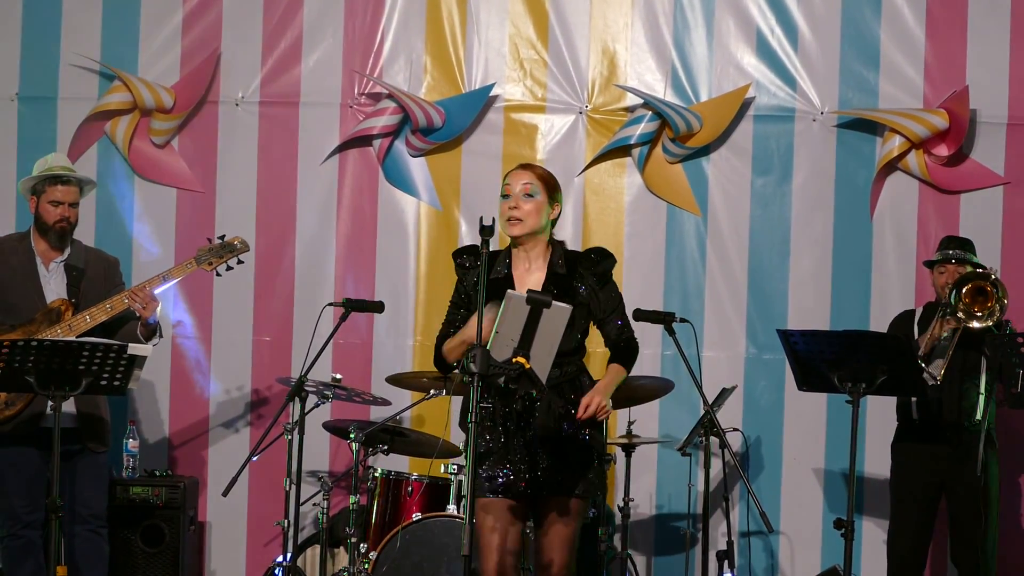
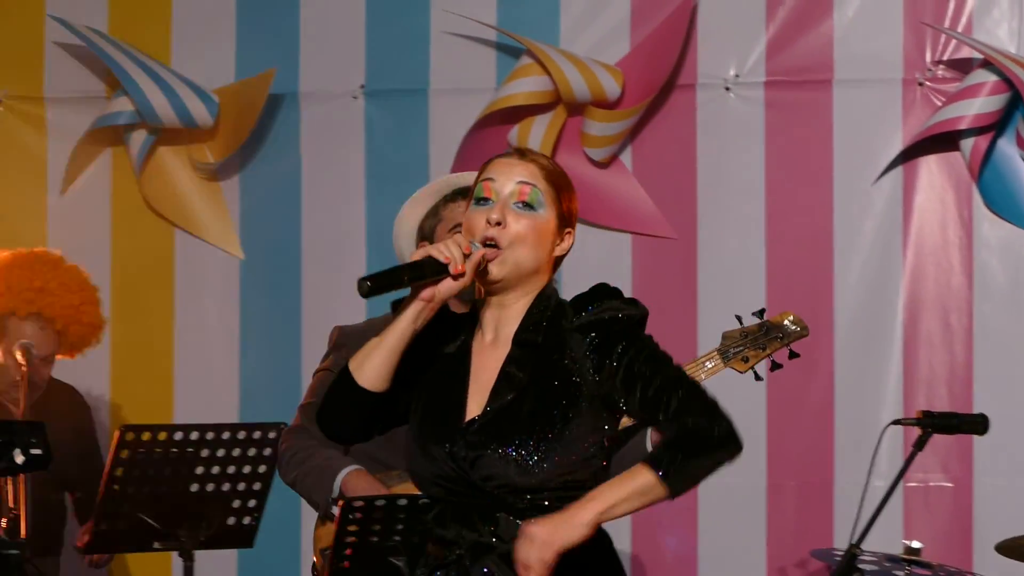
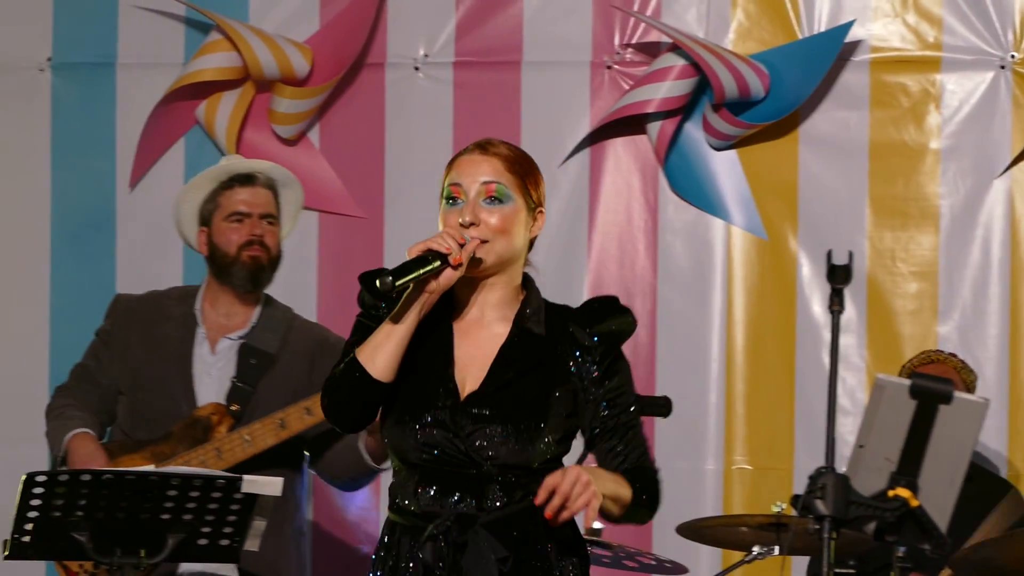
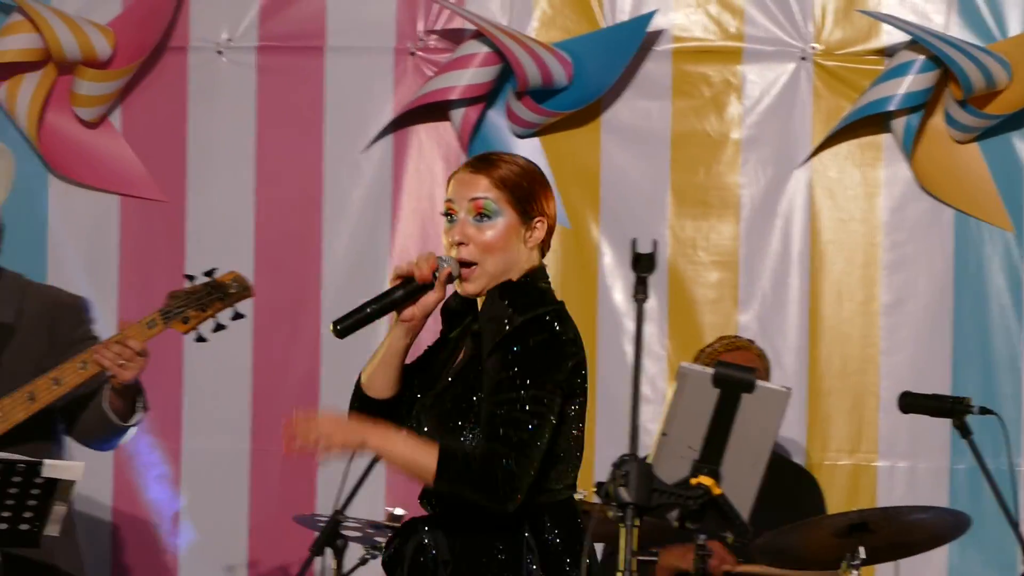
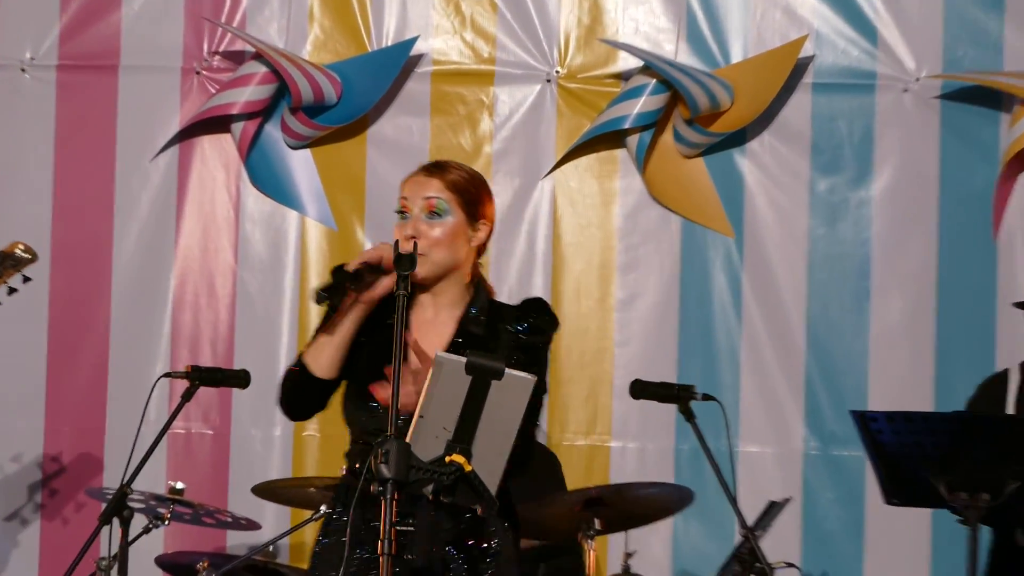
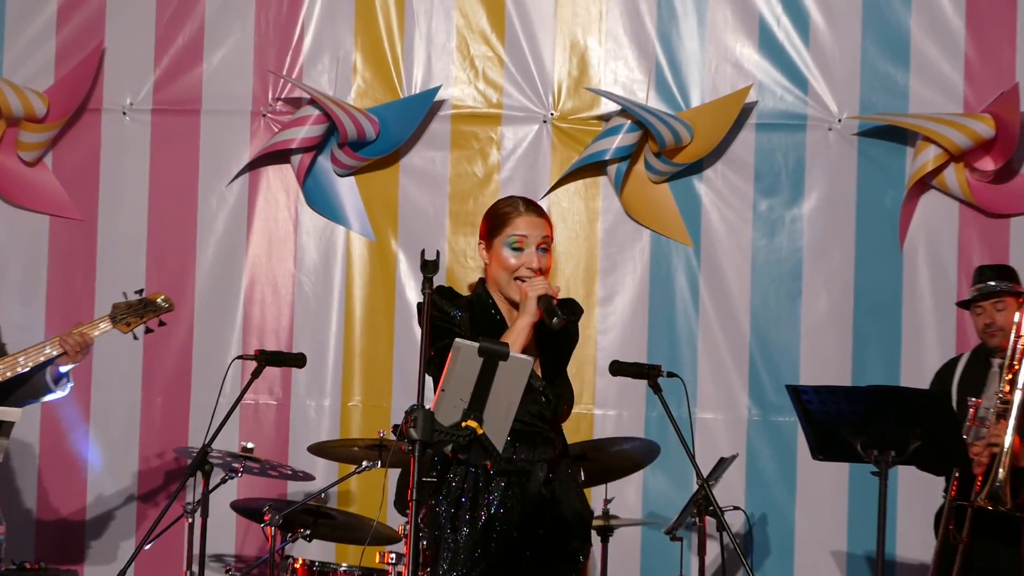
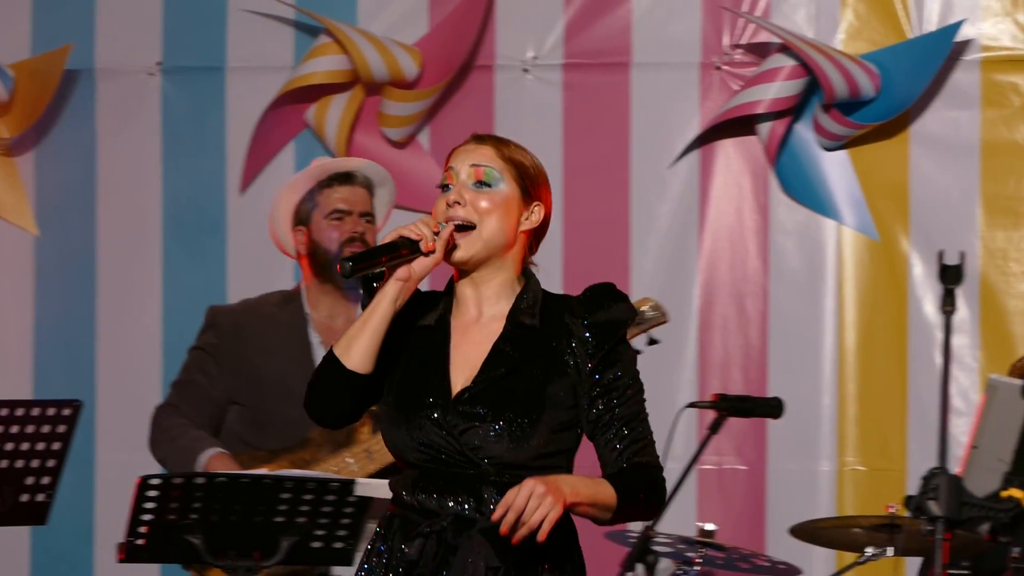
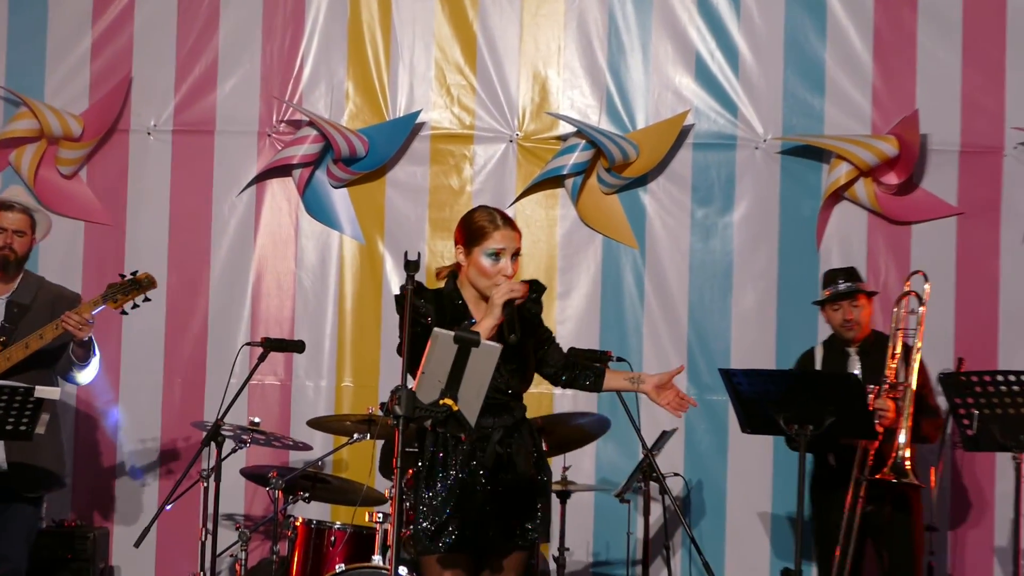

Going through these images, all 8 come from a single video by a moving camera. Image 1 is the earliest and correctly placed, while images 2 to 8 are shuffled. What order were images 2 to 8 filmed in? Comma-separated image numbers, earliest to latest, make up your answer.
8, 6, 5, 4, 3, 7, 2
